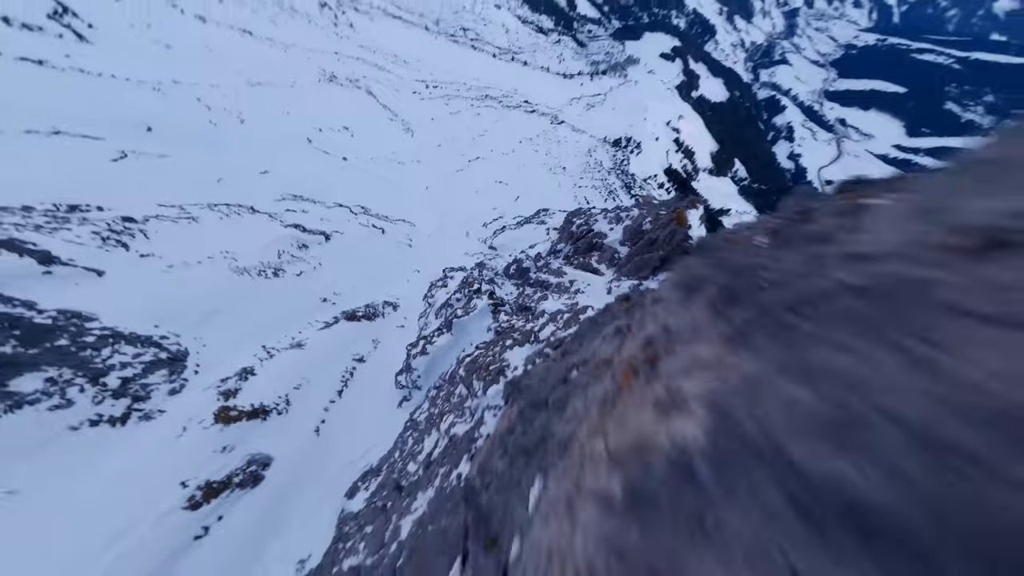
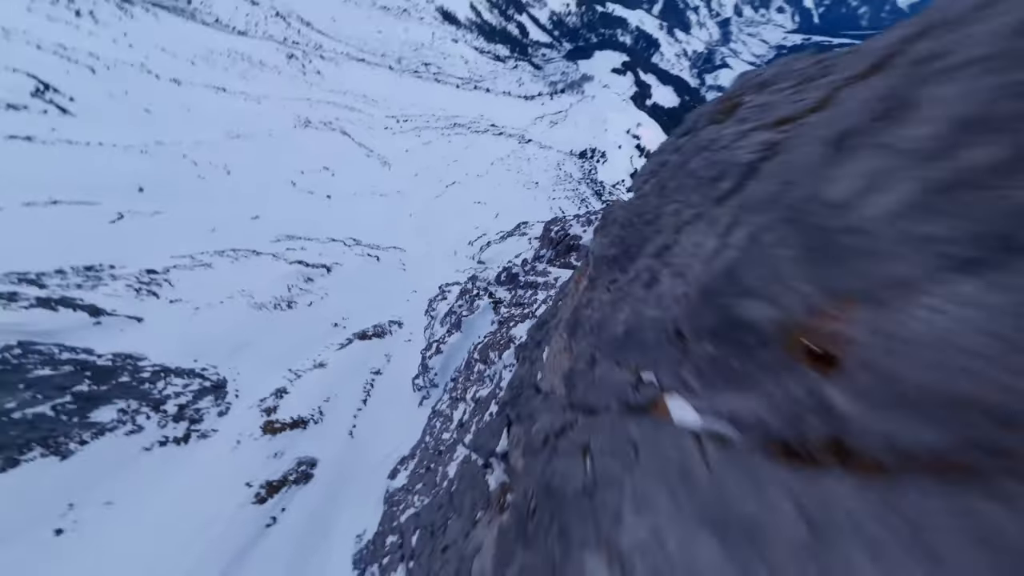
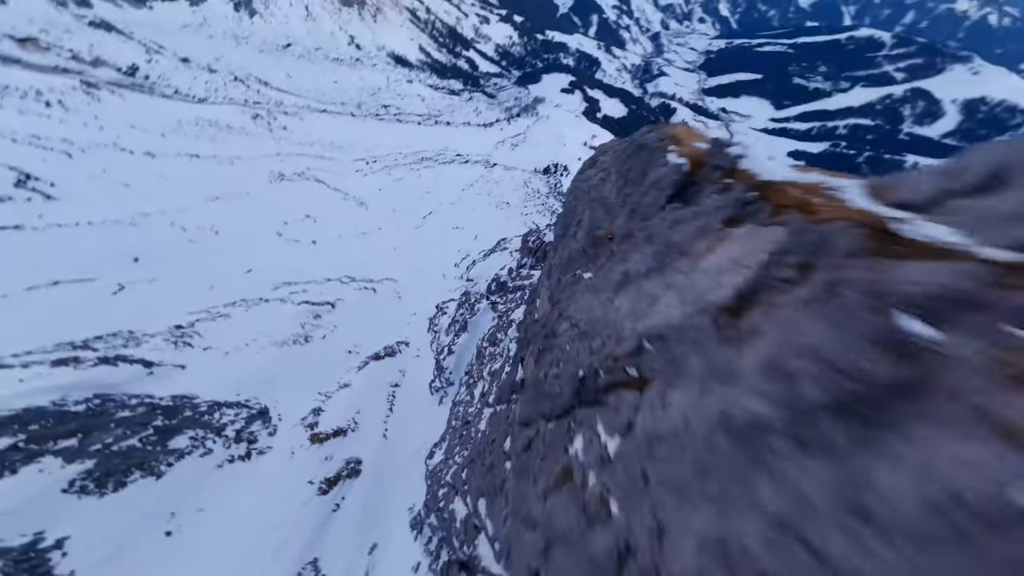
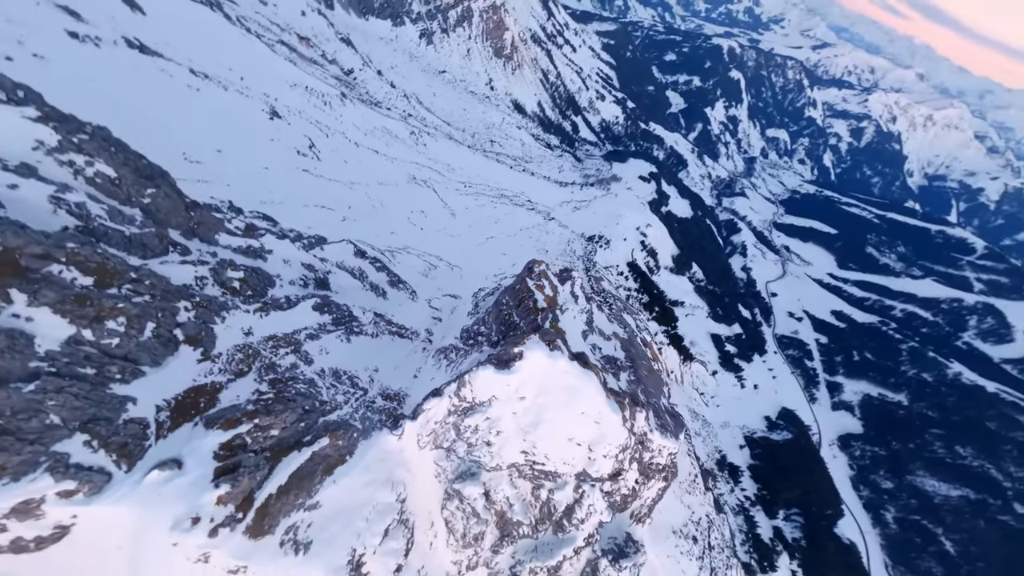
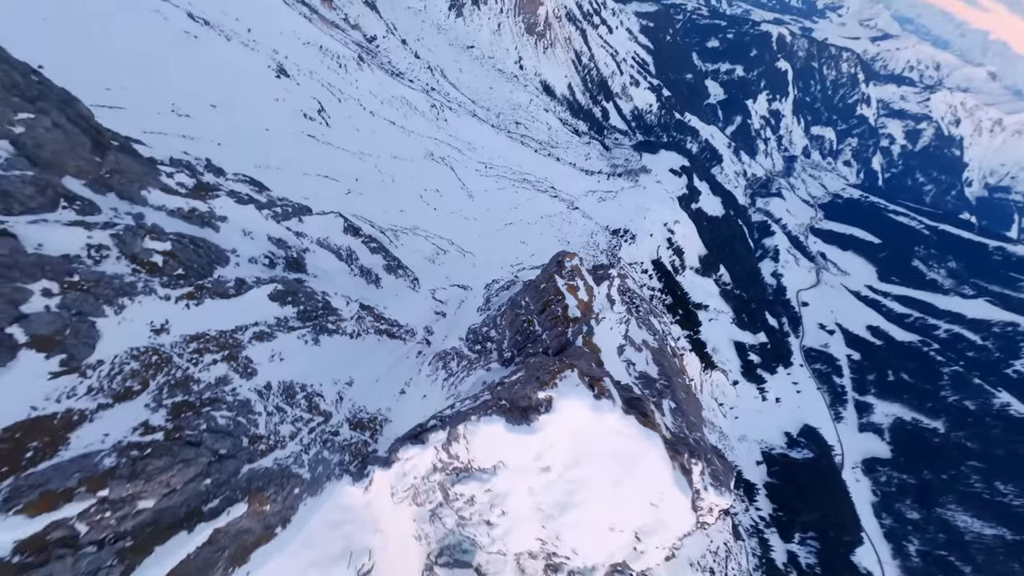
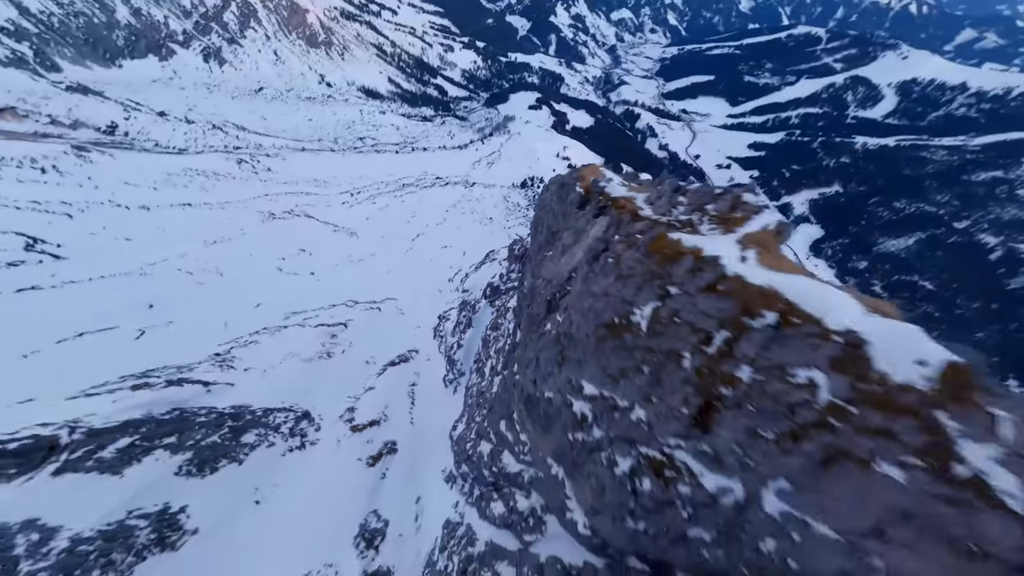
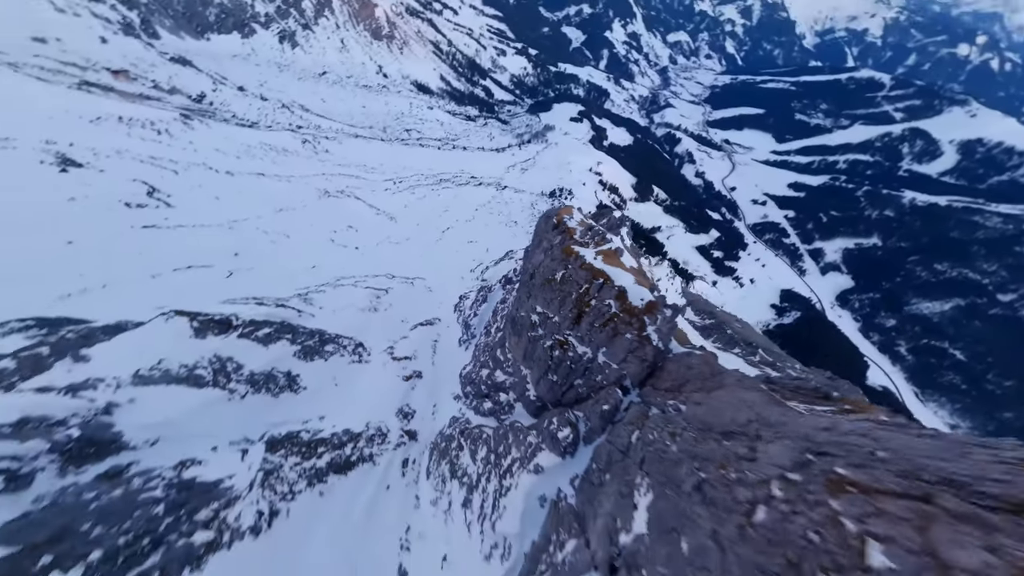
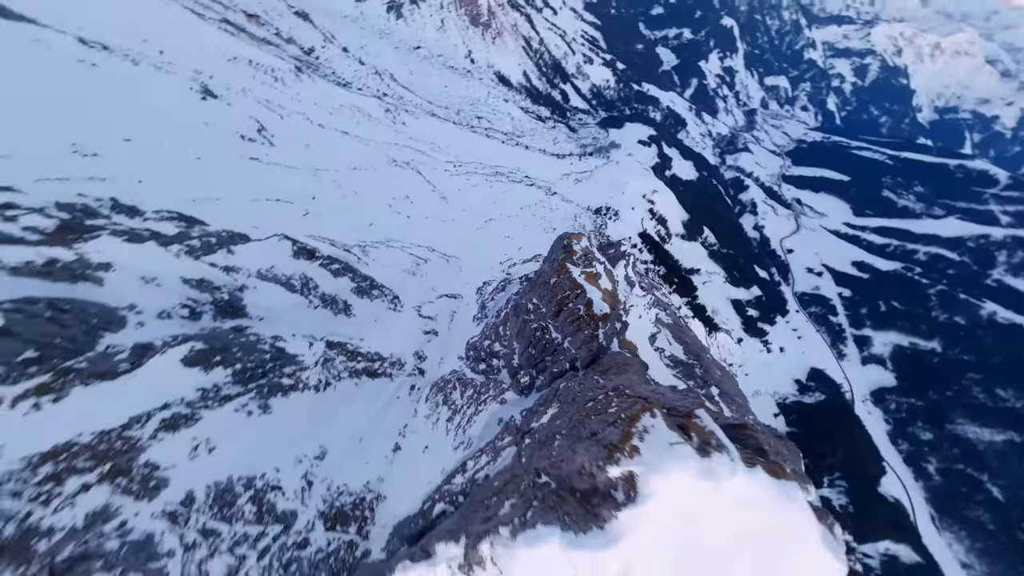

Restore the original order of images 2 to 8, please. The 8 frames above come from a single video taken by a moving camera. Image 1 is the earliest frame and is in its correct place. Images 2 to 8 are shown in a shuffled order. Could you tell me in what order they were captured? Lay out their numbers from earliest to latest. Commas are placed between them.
2, 3, 6, 7, 8, 5, 4
